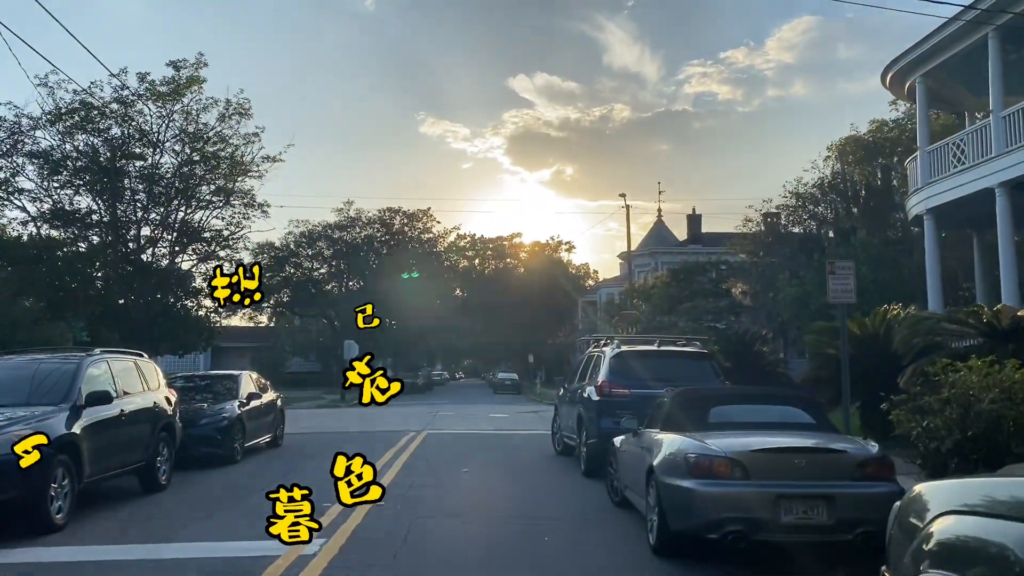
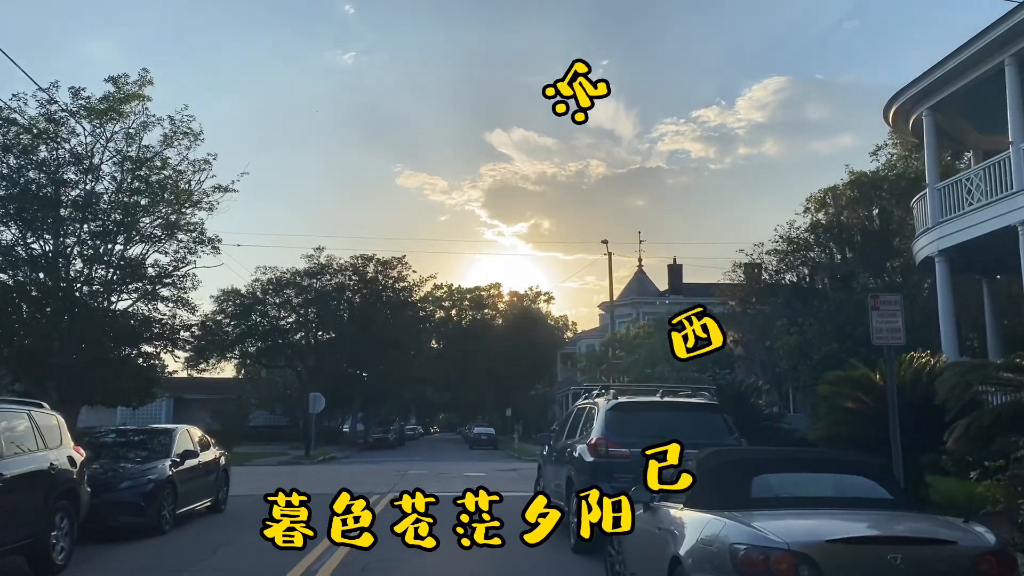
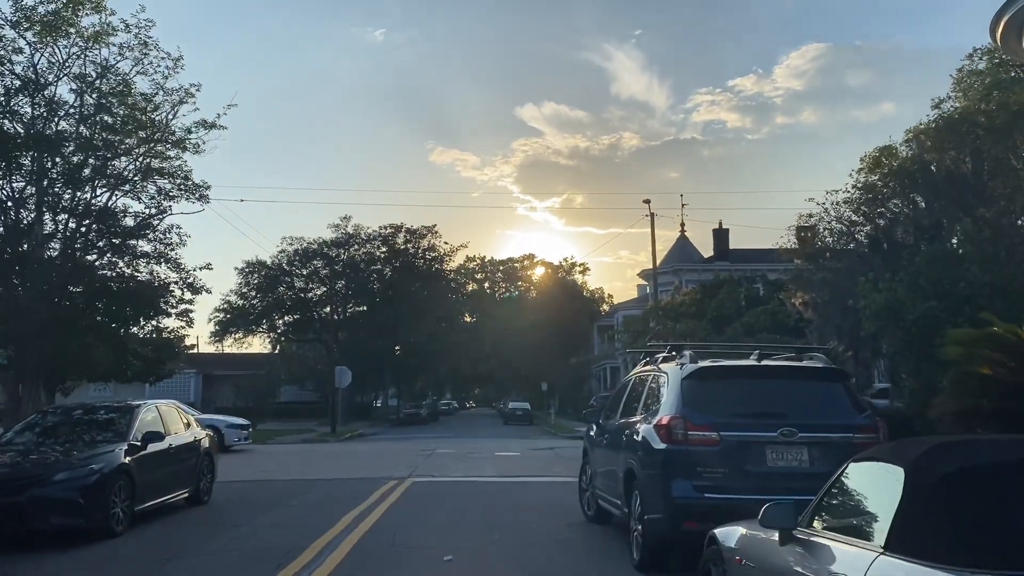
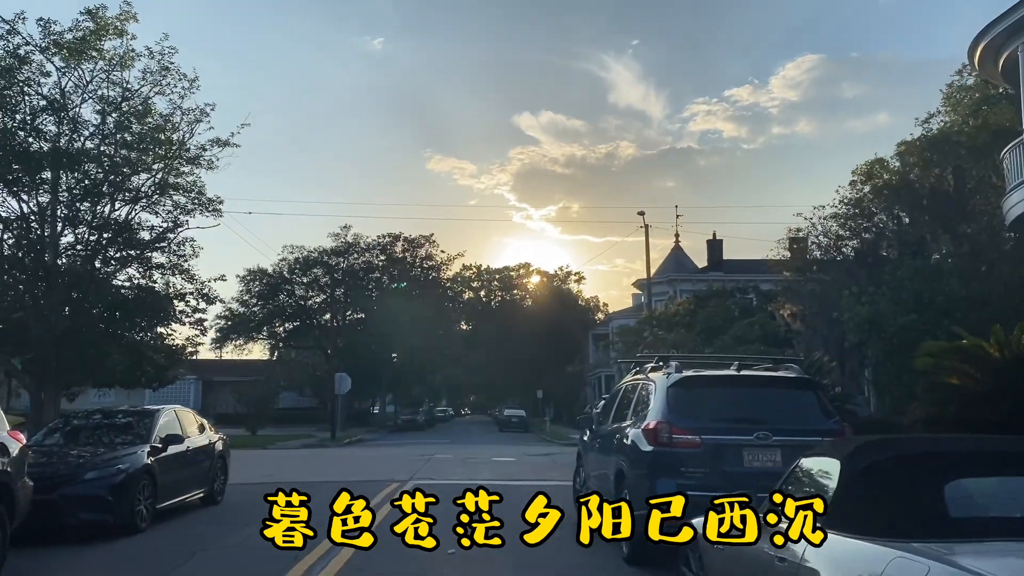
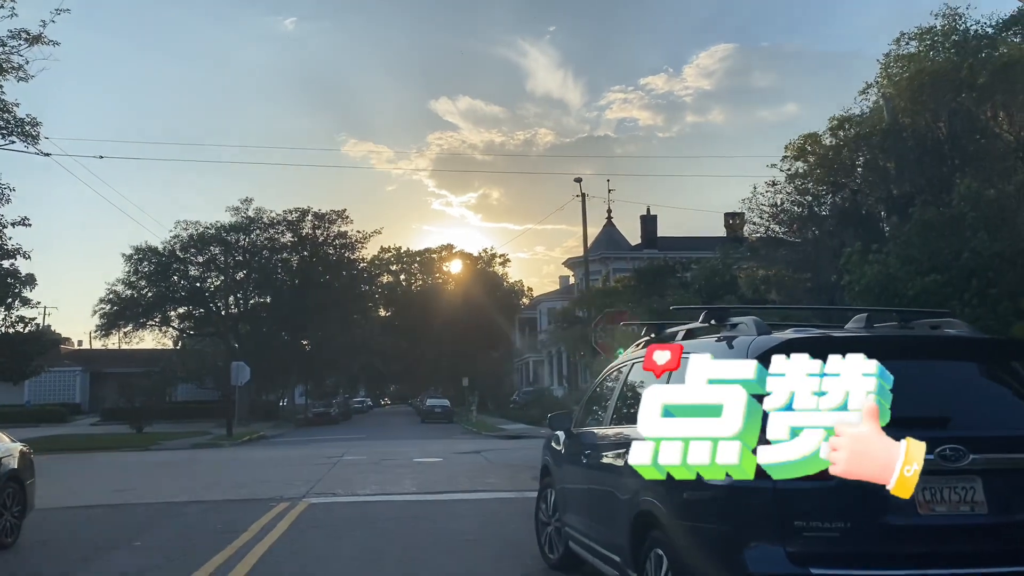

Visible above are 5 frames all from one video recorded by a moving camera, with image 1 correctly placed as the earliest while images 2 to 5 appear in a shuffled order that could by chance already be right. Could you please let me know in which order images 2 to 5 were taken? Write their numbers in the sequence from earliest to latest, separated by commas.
2, 4, 3, 5
